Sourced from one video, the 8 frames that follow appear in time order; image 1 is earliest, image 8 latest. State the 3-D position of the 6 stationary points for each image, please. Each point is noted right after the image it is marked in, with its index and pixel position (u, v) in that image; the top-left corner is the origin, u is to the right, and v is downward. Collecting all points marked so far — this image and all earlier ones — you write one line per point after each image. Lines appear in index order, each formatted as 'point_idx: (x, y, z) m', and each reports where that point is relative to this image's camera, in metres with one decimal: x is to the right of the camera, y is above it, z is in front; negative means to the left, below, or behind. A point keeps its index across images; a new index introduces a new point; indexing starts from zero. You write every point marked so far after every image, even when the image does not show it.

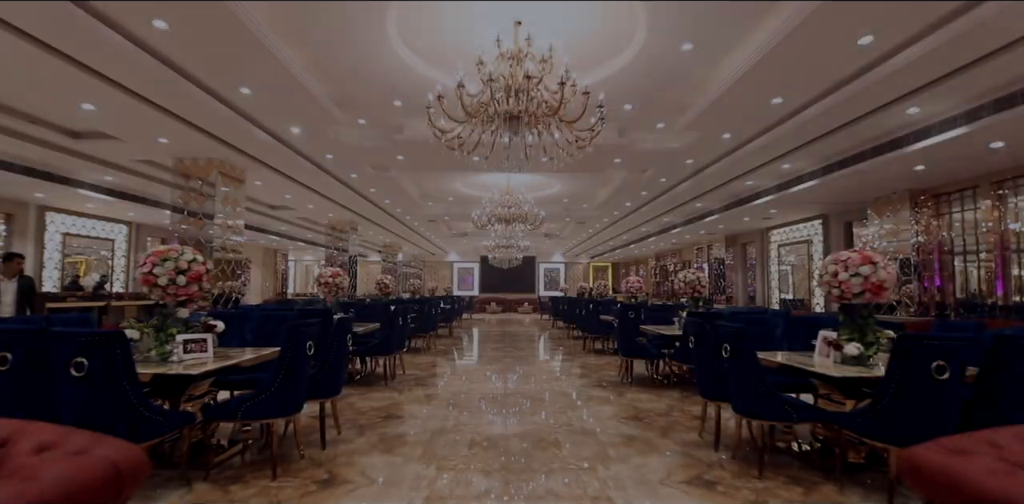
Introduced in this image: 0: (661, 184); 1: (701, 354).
0: (+2.7, +1.3, +9.2) m
1: (+1.4, -0.7, +3.6) m
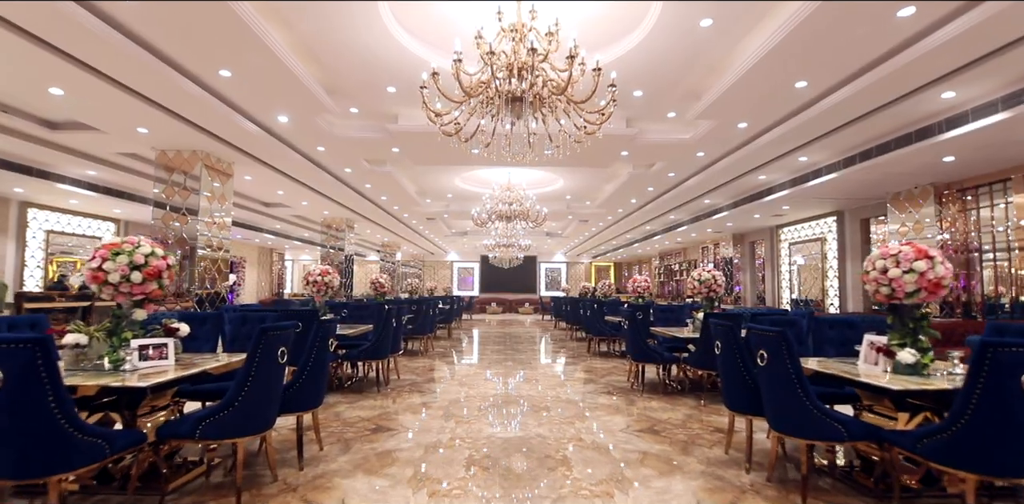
0: (+2.8, +1.3, +8.8) m
1: (+1.4, -0.7, +3.2) m
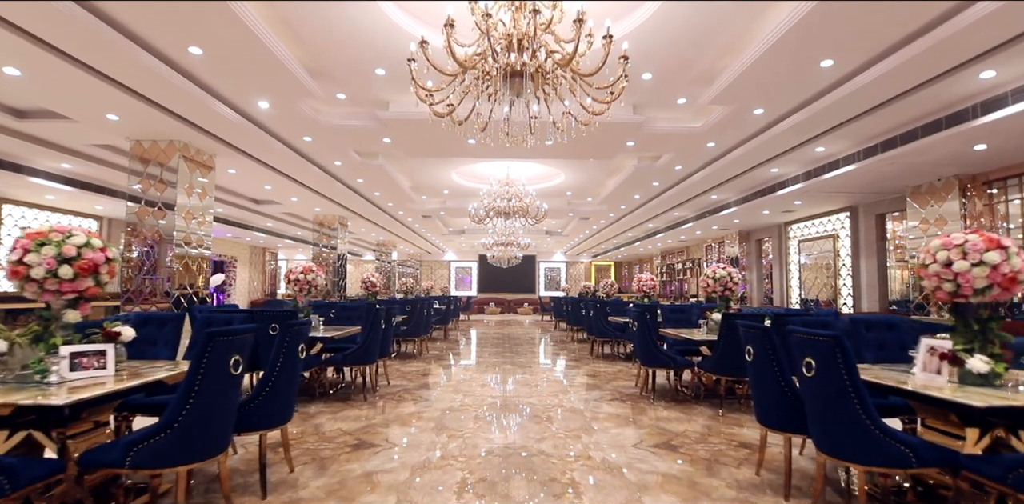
0: (+2.8, +1.3, +8.4) m
1: (+1.4, -0.6, +2.7) m
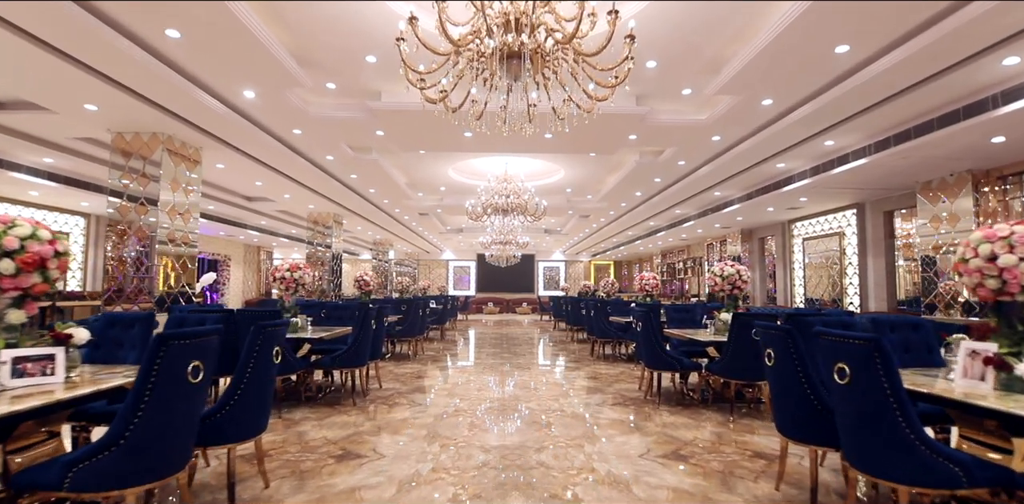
0: (+2.7, +1.4, +8.1) m
1: (+1.4, -0.6, +2.5) m
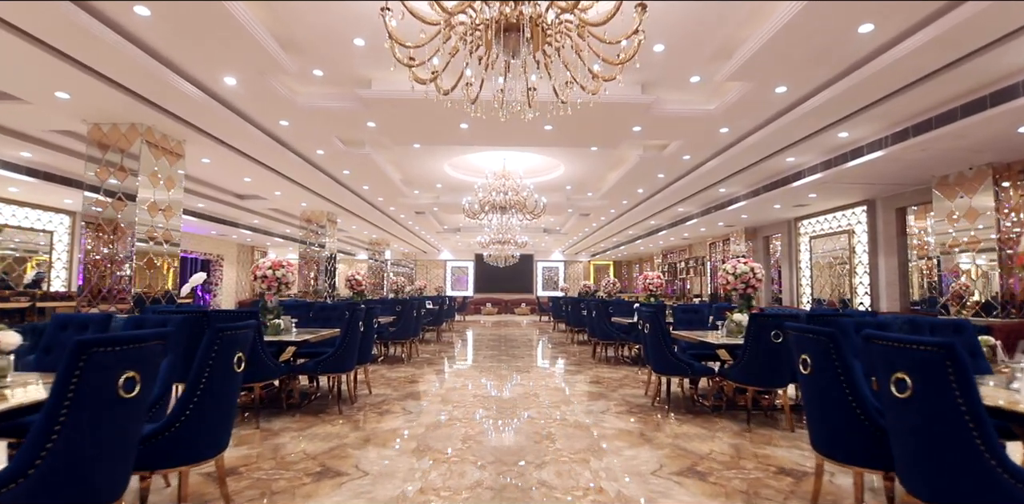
0: (+2.7, +1.4, +7.8) m
1: (+1.3, -0.6, +2.2) m
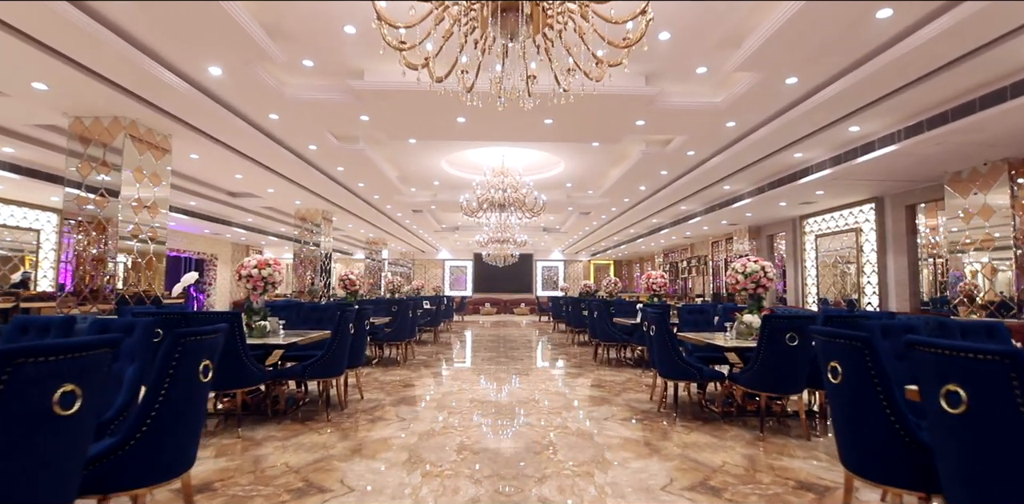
0: (+2.7, +1.4, +7.6) m
1: (+1.3, -0.6, +1.9) m
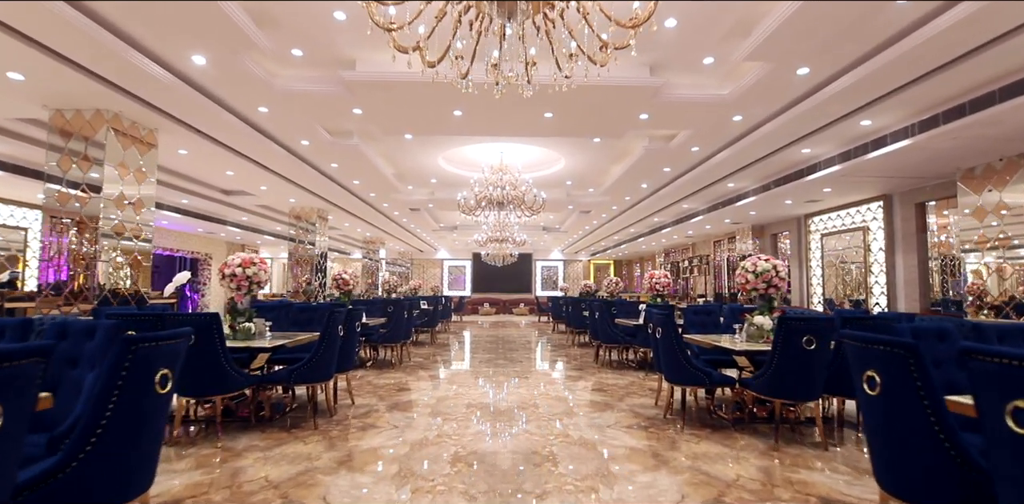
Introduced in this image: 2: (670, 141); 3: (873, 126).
0: (+2.7, +1.4, +7.4) m
1: (+1.3, -0.5, +1.7) m
2: (+2.2, +1.6, +7.0) m
3: (+4.3, +1.5, +5.9) m
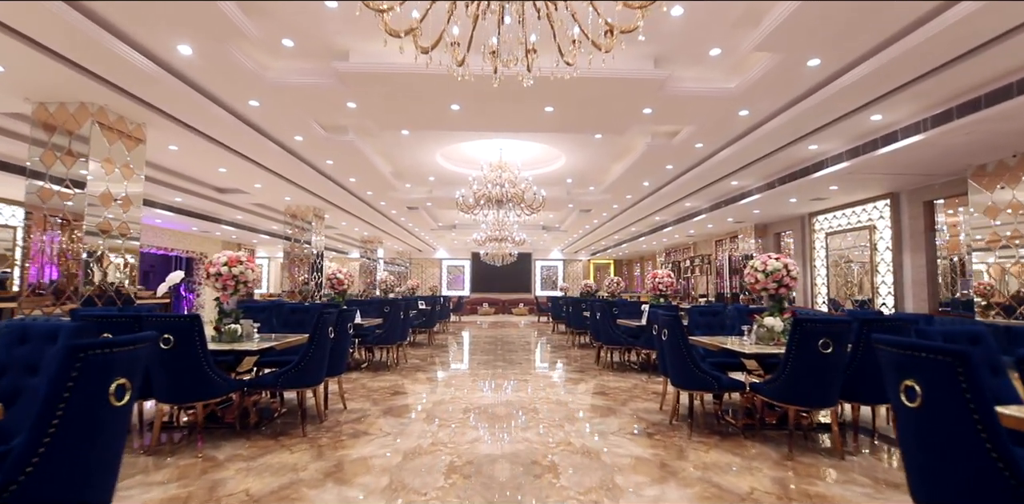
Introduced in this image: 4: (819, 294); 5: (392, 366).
0: (+2.6, +1.5, +7.2) m
1: (+1.3, -0.5, +1.6) m
2: (+2.2, +1.6, +6.9) m
3: (+4.2, +1.5, +5.7) m
4: (+6.4, -0.9, +10.4) m
5: (-1.7, -1.6, +7.0) m
